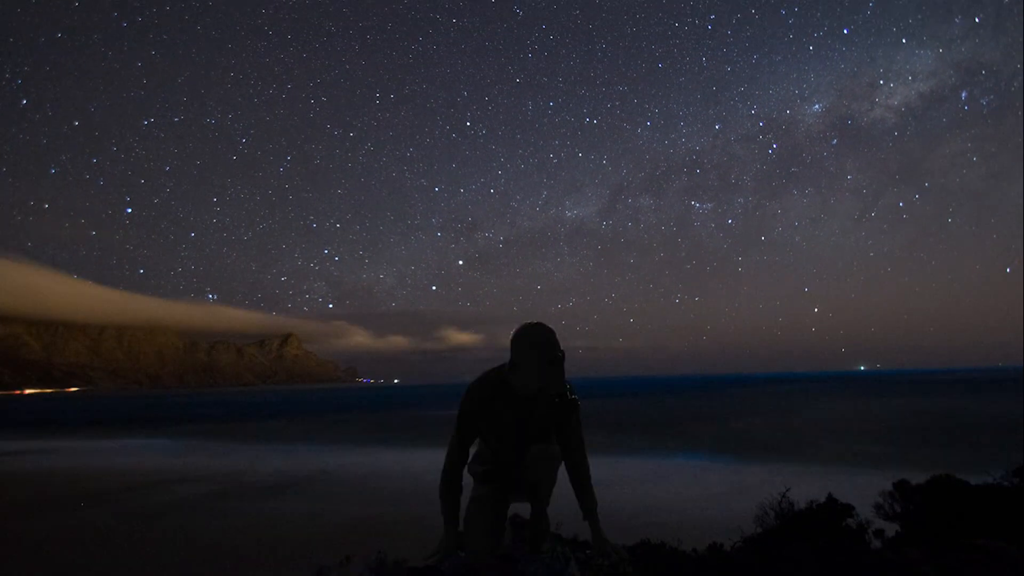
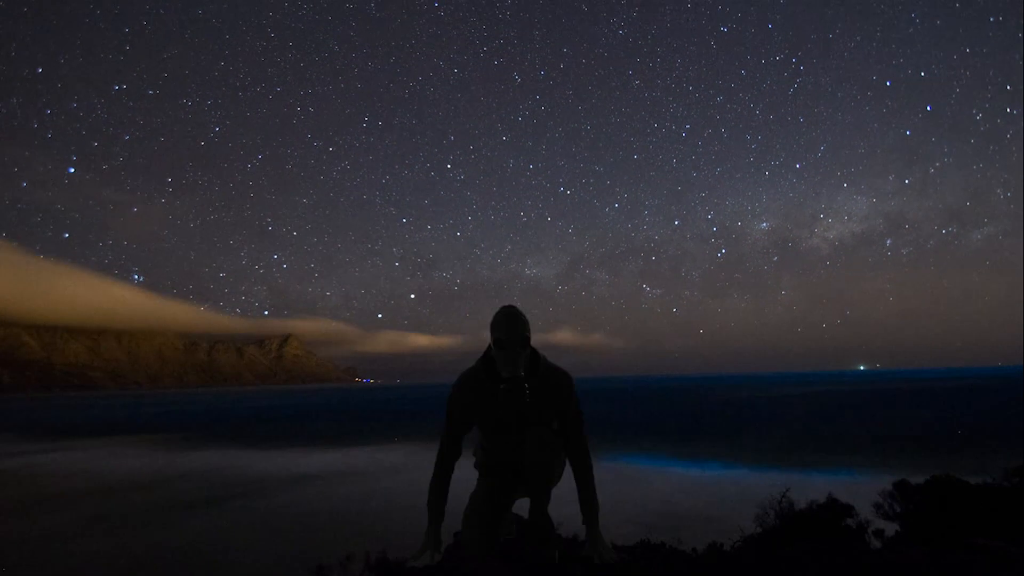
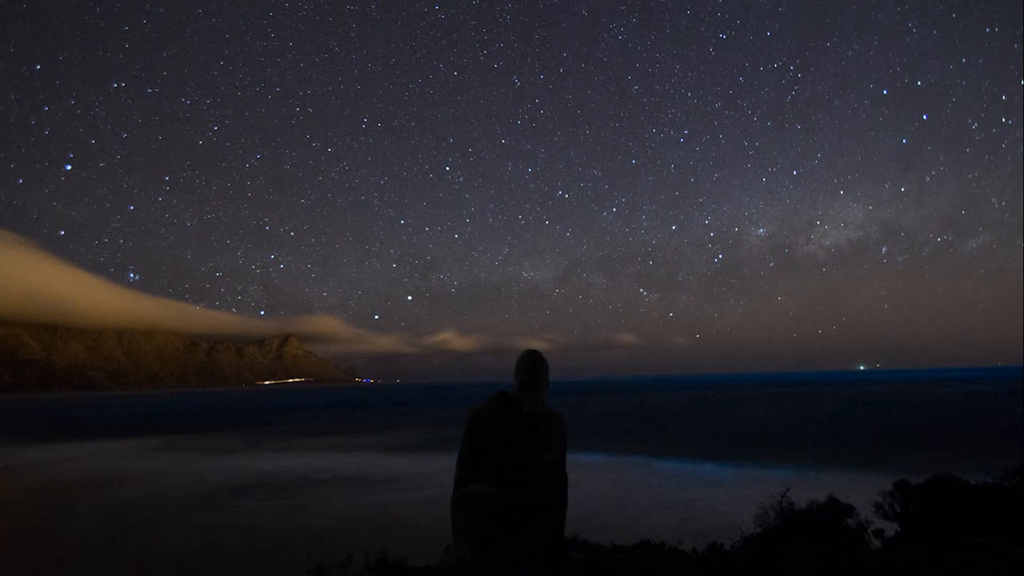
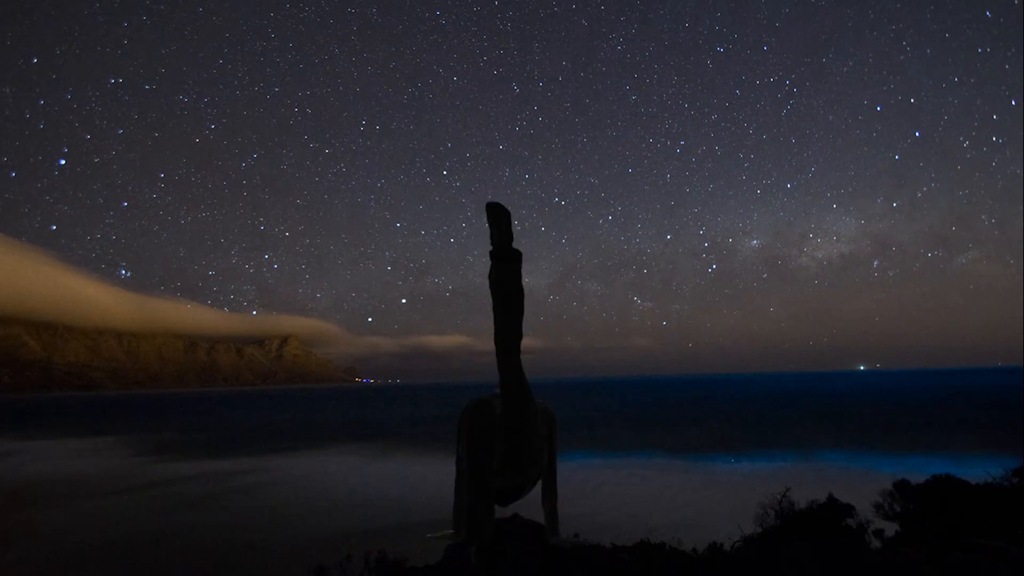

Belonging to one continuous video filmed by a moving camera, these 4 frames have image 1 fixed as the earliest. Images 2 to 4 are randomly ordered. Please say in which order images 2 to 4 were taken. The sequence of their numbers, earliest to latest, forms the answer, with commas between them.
2, 3, 4
